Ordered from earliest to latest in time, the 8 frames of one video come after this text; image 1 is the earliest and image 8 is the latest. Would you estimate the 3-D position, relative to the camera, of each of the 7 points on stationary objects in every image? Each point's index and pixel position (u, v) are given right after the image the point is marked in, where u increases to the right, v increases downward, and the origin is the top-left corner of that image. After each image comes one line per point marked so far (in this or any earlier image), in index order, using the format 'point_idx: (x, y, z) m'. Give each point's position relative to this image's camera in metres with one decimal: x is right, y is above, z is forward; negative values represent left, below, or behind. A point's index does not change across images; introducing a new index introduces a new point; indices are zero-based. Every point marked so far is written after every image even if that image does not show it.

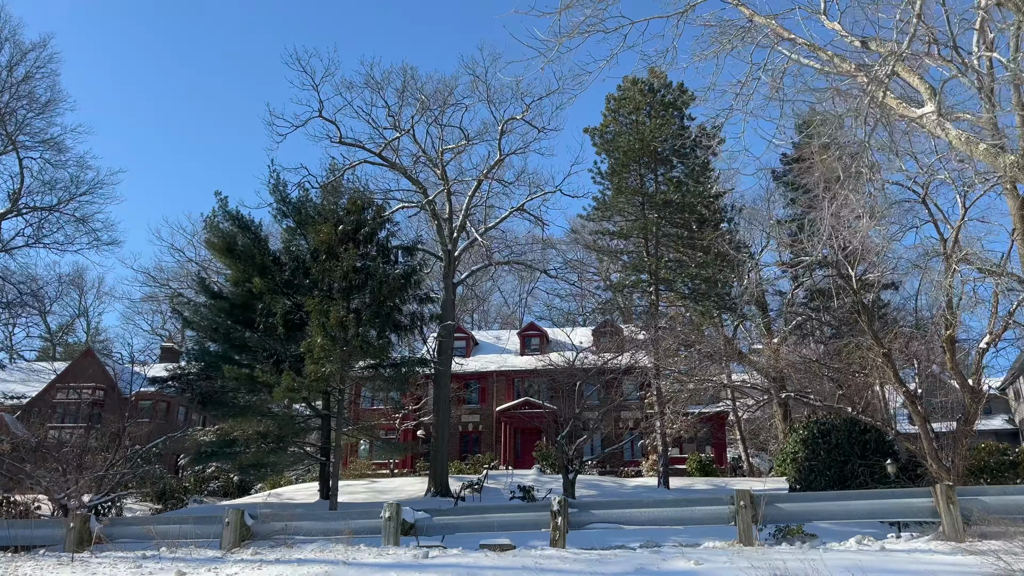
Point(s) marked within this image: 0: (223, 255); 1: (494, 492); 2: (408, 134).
0: (-5.5, +0.6, +15.6) m
1: (-0.4, -4.2, +16.7) m
2: (-2.2, +3.4, +17.6) m
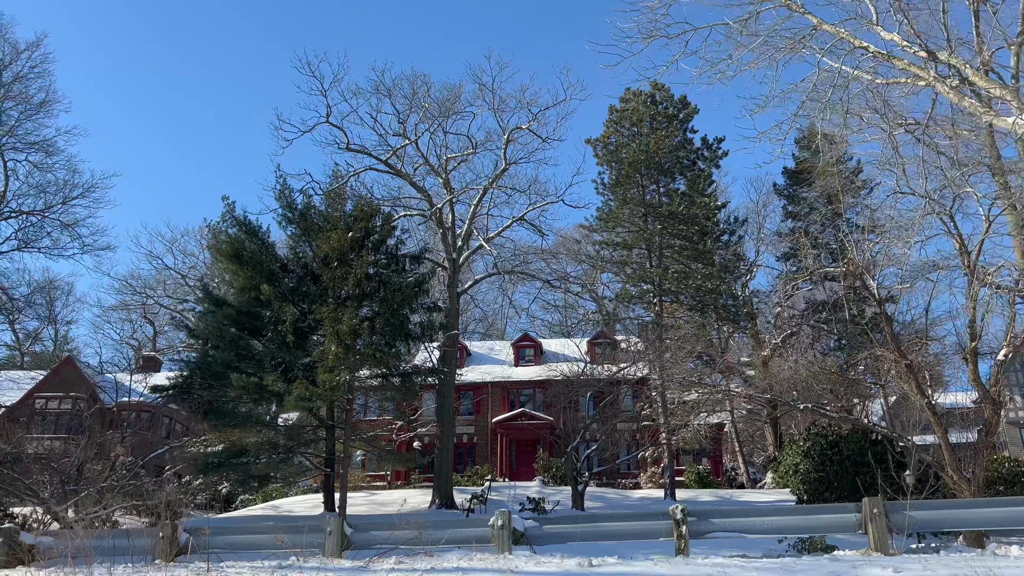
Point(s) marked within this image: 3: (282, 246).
0: (-5.3, +0.5, +15.2) m
1: (-0.3, -4.4, +16.5) m
2: (-2.1, +3.2, +17.5) m
3: (-4.6, +0.8, +16.2) m
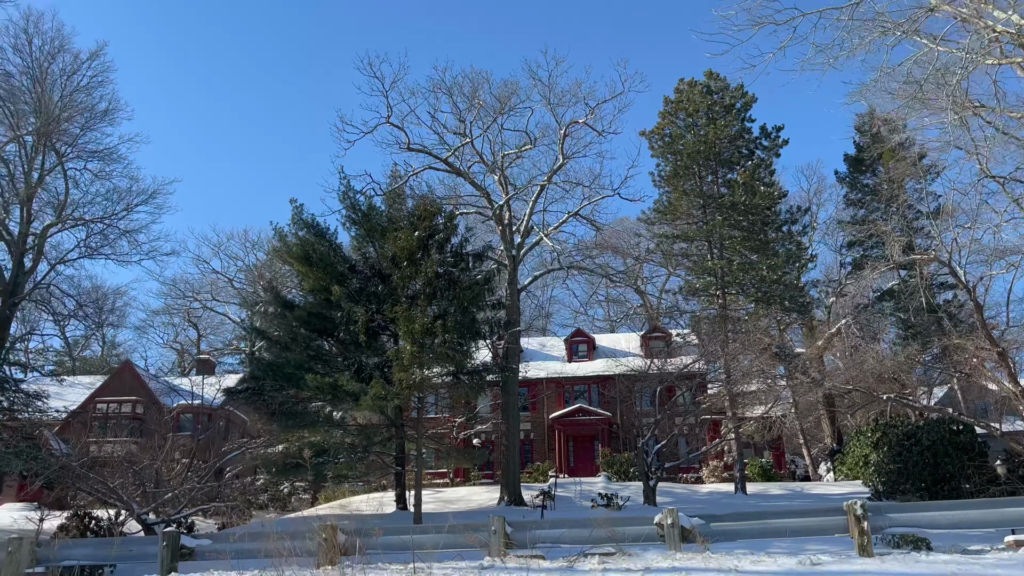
0: (-4.0, +0.5, +15.3) m
1: (+1.1, -4.3, +16.5) m
2: (-0.8, +3.2, +17.5) m
3: (-3.3, +0.8, +16.3) m
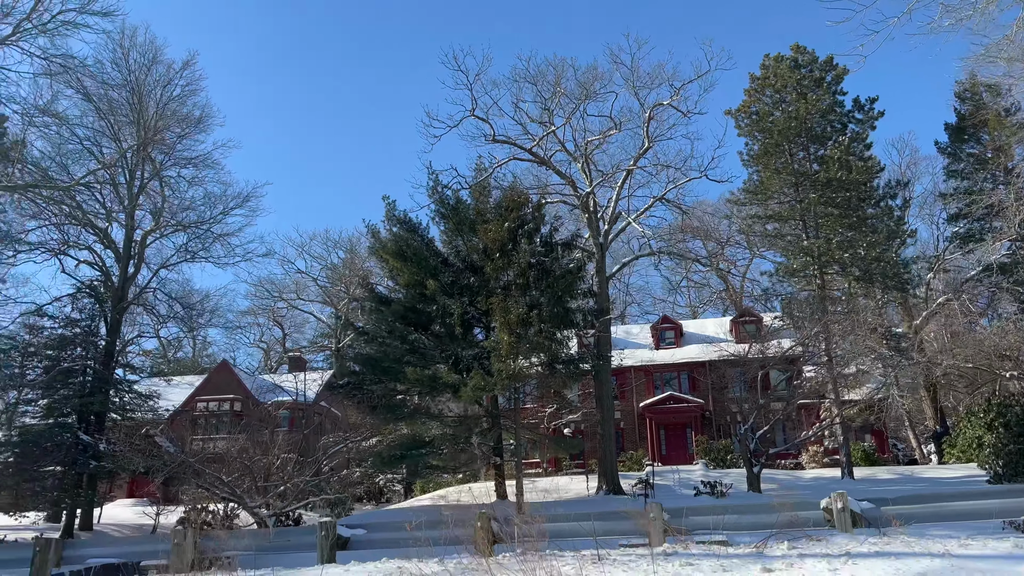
0: (-2.3, +0.6, +15.5) m
1: (+3.1, -4.0, +16.3) m
2: (+1.0, +3.5, +17.4) m
3: (-1.5, +0.9, +16.4) m
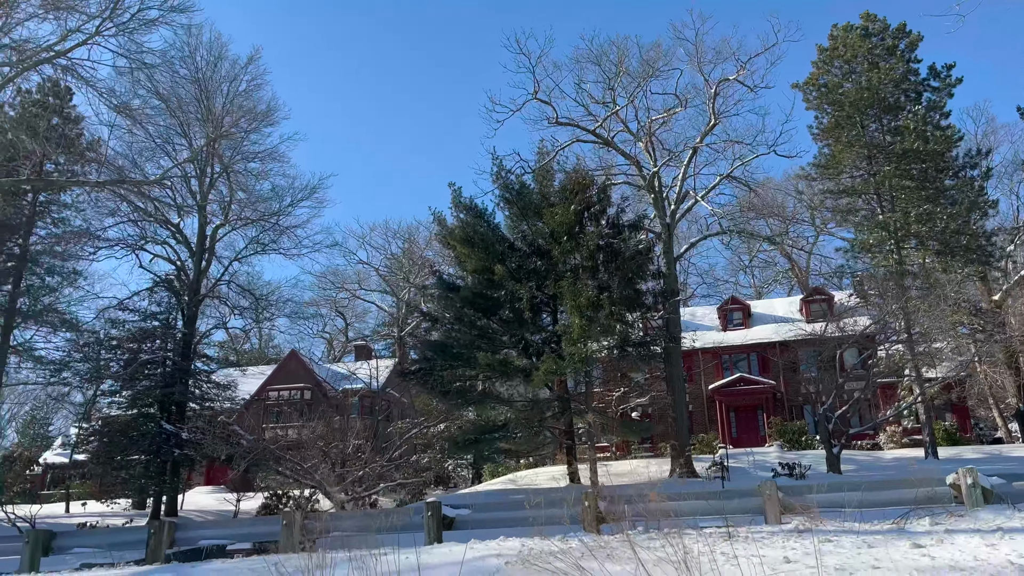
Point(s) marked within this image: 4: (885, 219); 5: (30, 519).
0: (-1.0, +0.8, +15.5) m
1: (+4.6, -3.6, +16.0) m
2: (+2.3, +3.8, +17.1) m
3: (-0.2, +1.2, +16.4) m
4: (+8.0, +1.5, +17.4) m
5: (-9.4, -4.5, +15.8) m
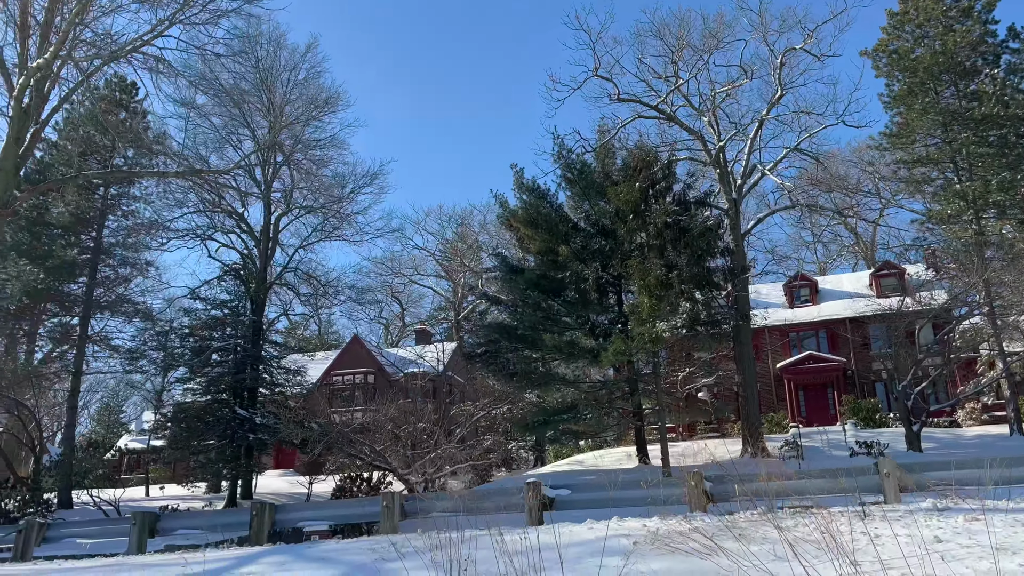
0: (+0.3, +1.2, +15.5) m
1: (+5.9, -3.1, +15.7) m
2: (+3.6, +4.3, +16.8) m
3: (+1.1, +1.6, +16.3) m
4: (+9.3, +2.1, +16.7) m
5: (-8.0, -4.3, +16.3) m
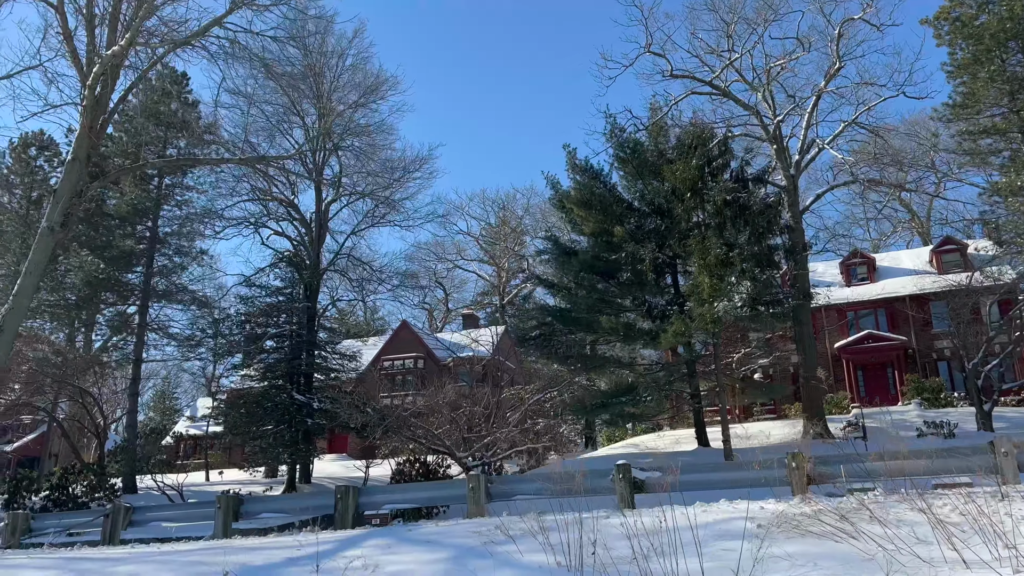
0: (+1.3, +1.5, +15.3) m
1: (+7.0, -2.7, +15.3) m
2: (+4.6, +4.7, +16.4) m
3: (+2.1, +2.0, +16.0) m
4: (+10.3, +2.6, +16.1) m
5: (-6.9, -4.1, +16.7) m
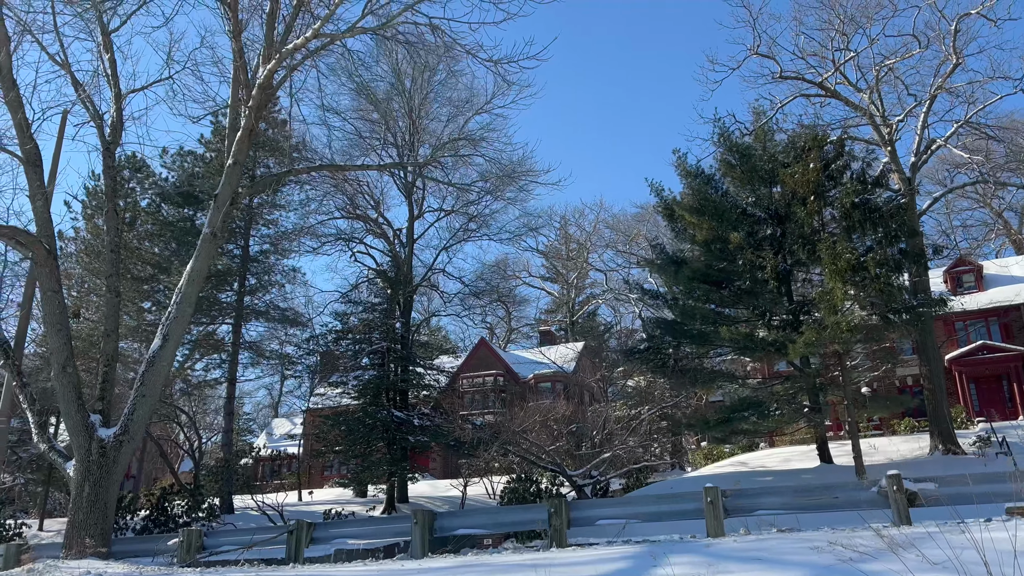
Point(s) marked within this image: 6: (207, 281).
0: (+3.2, +1.3, +14.8) m
1: (+9.0, -2.8, +14.4) m
2: (+6.6, +4.5, +15.8) m
3: (+4.1, +1.8, +15.5) m
4: (+12.3, +2.5, +15.1) m
5: (-4.7, -4.5, +16.5) m
6: (-7.1, +0.2, +18.8) m
